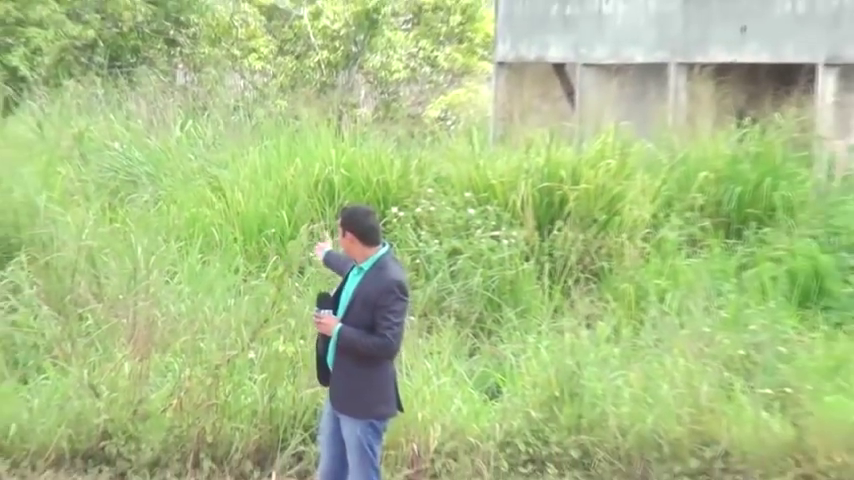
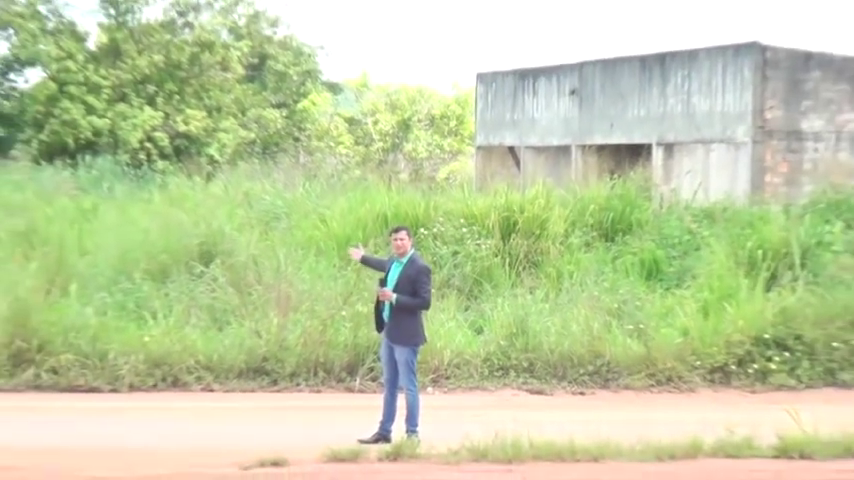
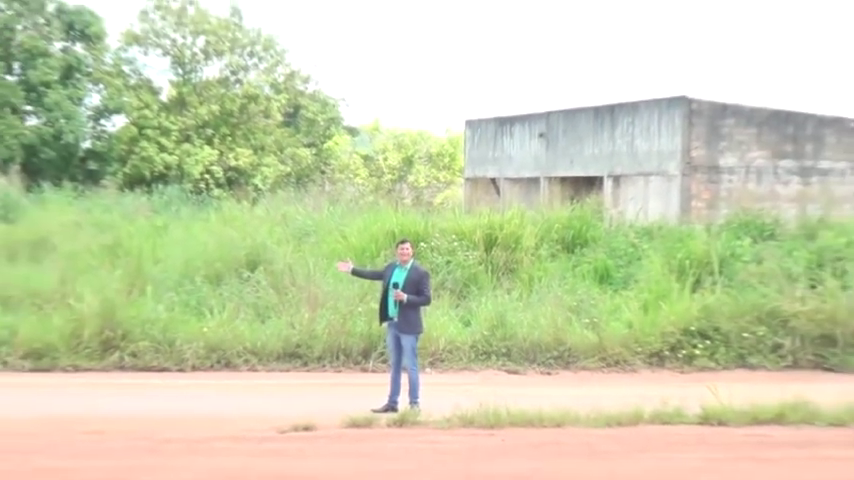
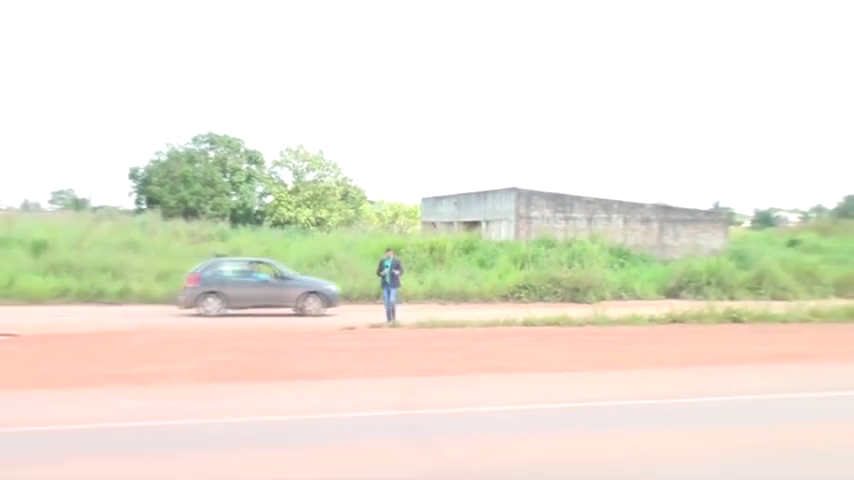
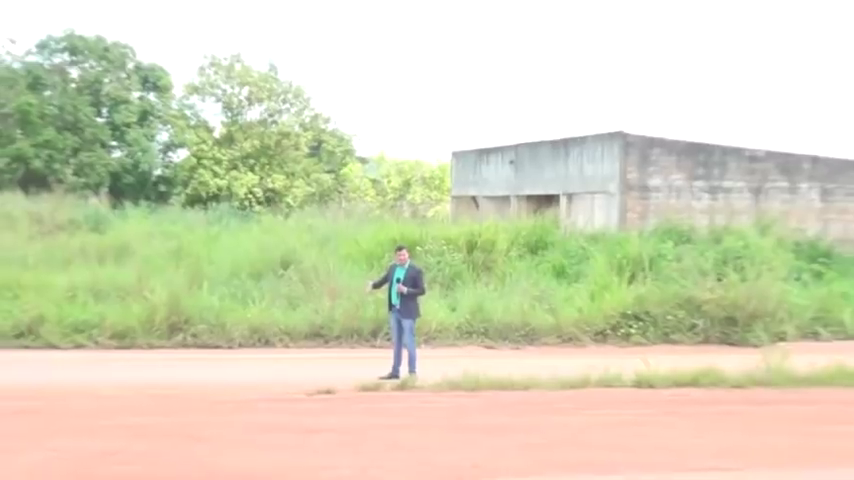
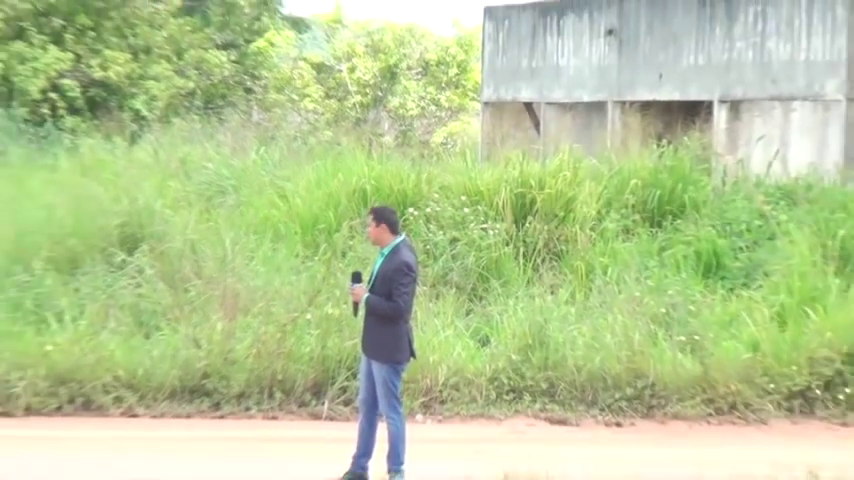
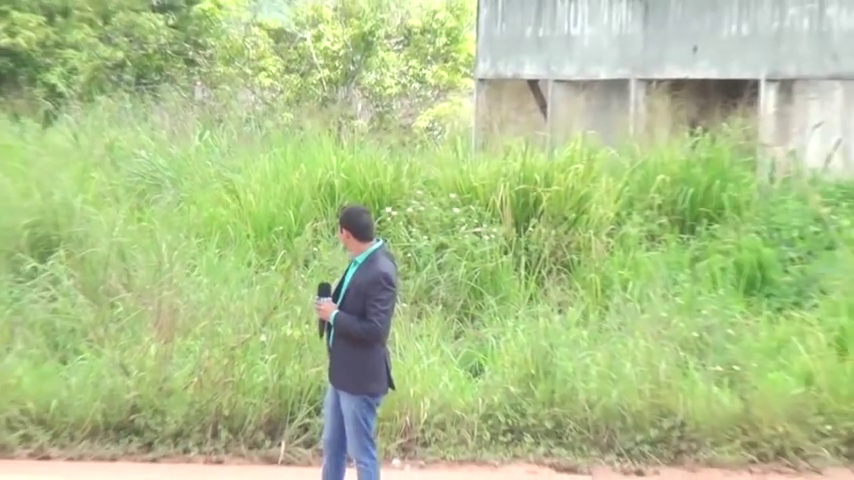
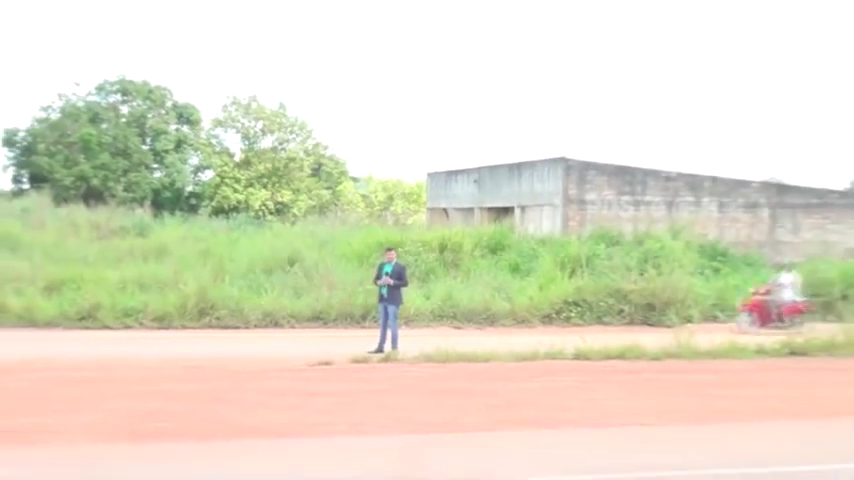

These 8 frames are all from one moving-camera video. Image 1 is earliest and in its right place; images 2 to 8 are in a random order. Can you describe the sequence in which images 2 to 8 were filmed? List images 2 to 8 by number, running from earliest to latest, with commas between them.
7, 6, 2, 3, 5, 8, 4
